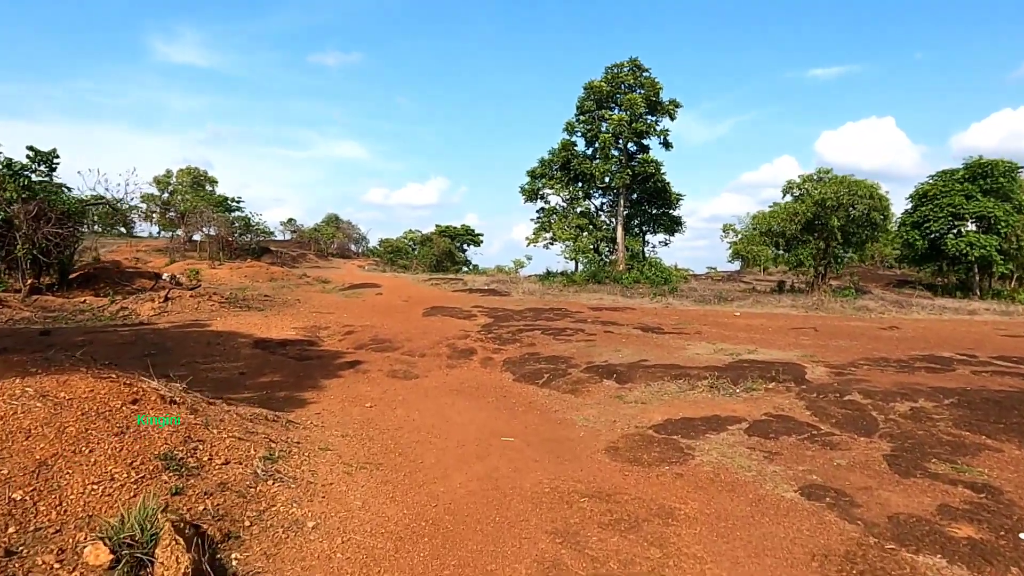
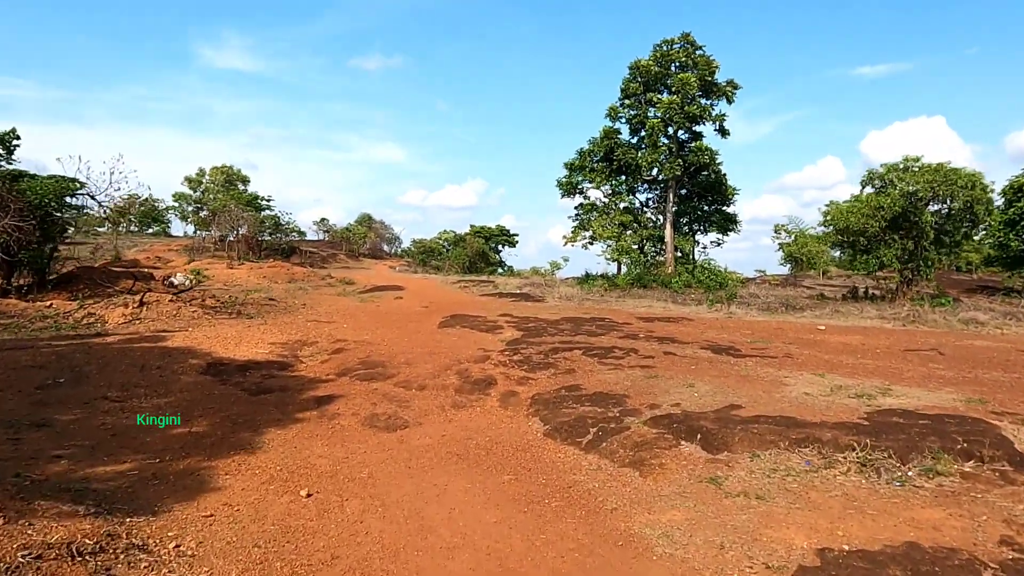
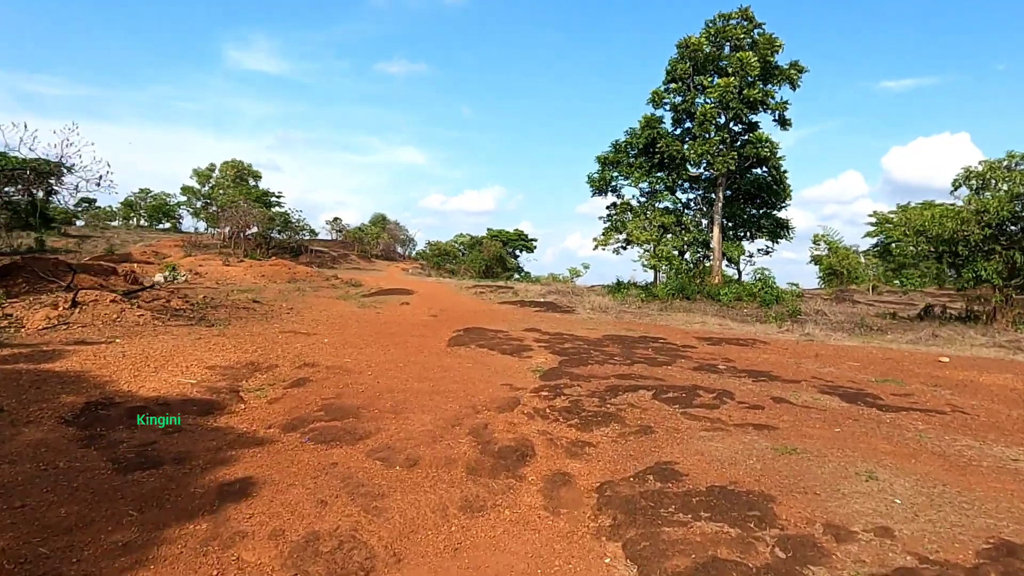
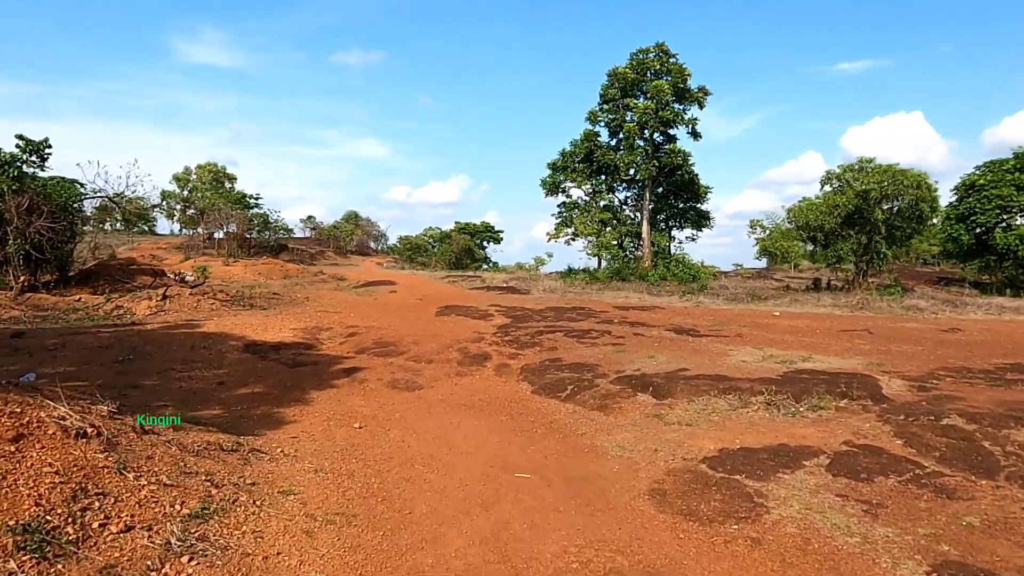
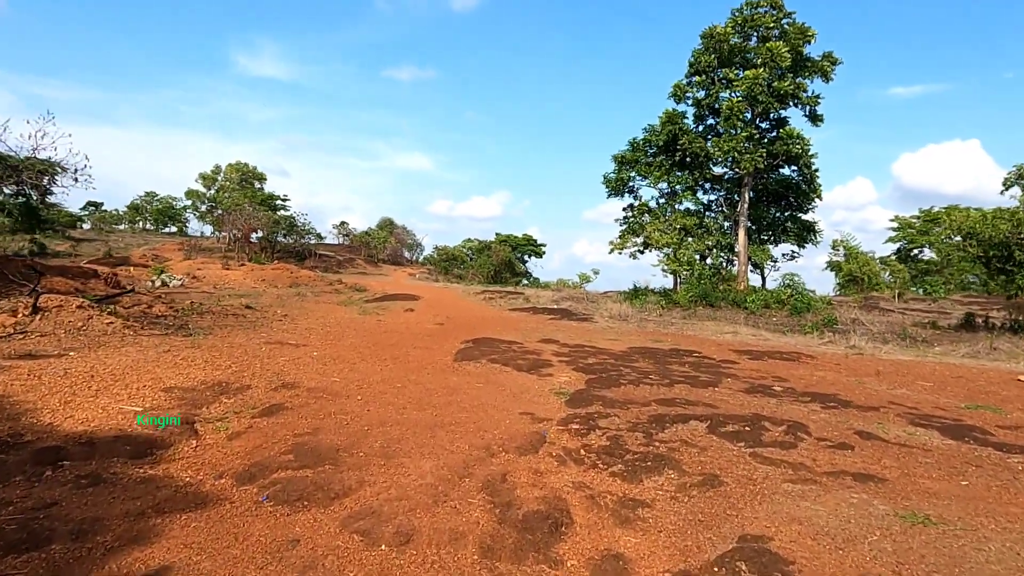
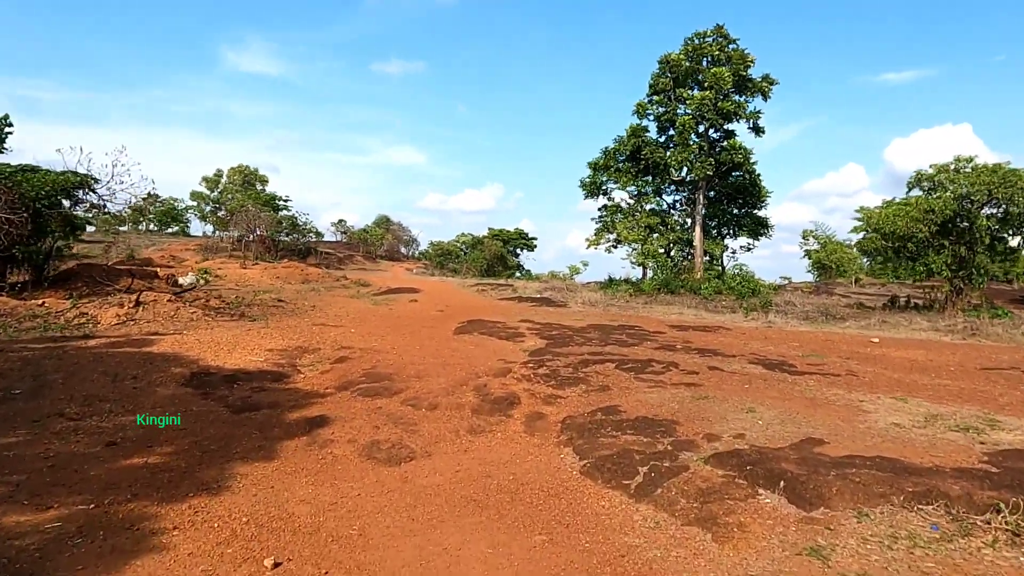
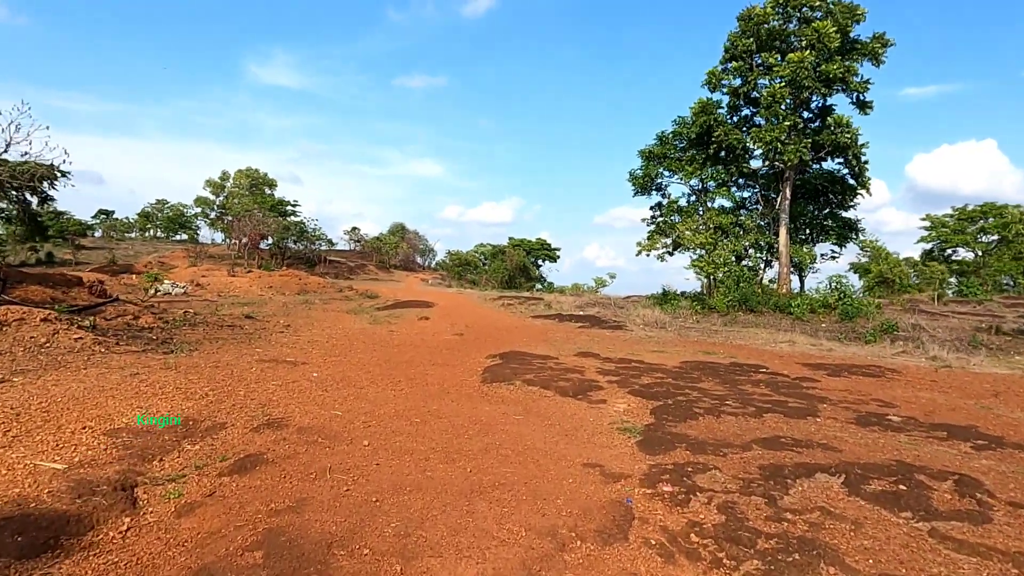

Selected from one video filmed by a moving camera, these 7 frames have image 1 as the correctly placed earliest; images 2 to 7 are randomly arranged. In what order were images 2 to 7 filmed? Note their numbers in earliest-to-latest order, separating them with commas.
4, 2, 6, 3, 5, 7
